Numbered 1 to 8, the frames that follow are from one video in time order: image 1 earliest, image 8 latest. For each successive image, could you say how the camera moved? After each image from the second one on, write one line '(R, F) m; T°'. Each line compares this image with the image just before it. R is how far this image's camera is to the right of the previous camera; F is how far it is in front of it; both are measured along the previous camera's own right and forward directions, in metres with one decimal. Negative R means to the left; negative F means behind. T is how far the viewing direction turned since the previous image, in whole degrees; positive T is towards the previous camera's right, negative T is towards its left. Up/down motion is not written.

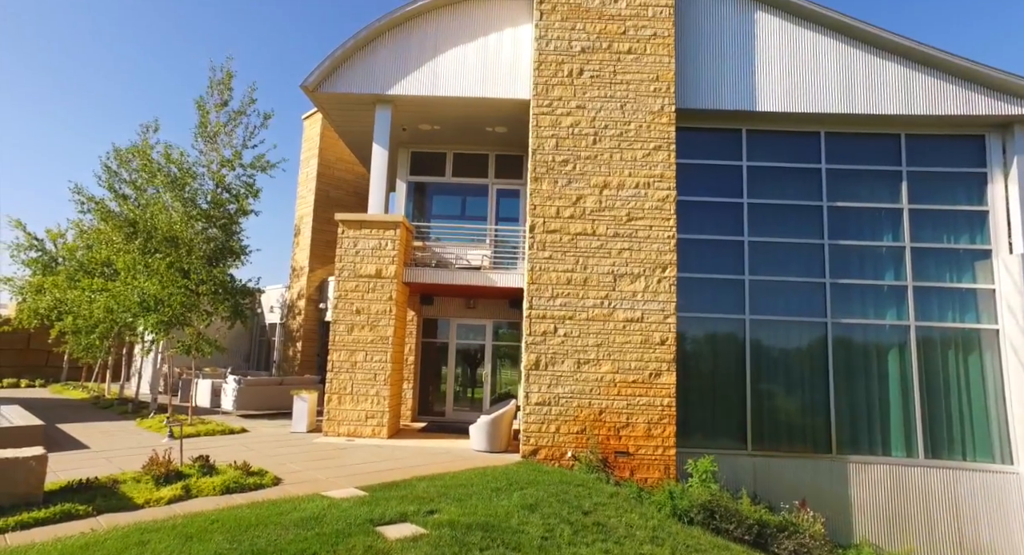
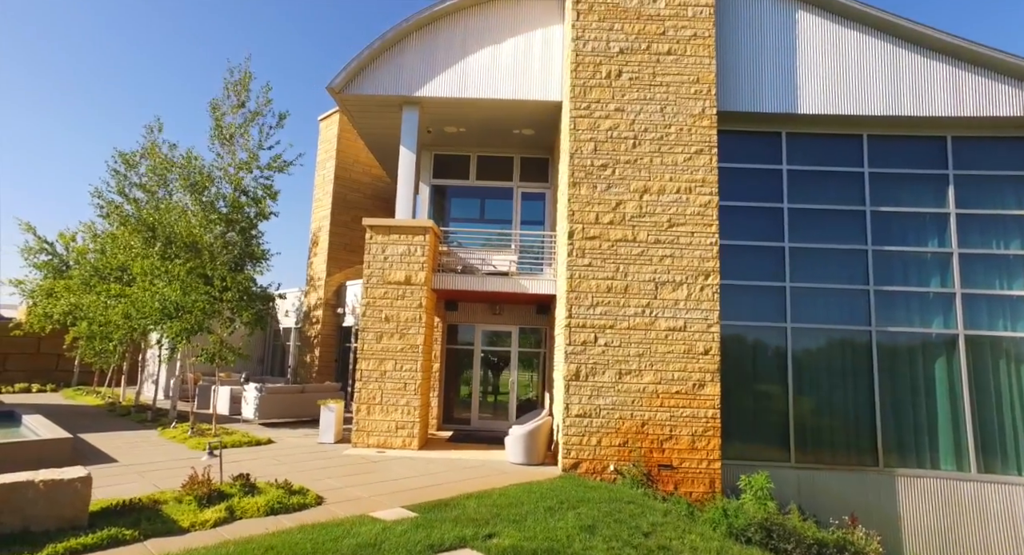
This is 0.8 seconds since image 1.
(-0.6, +0.3) m; 0°
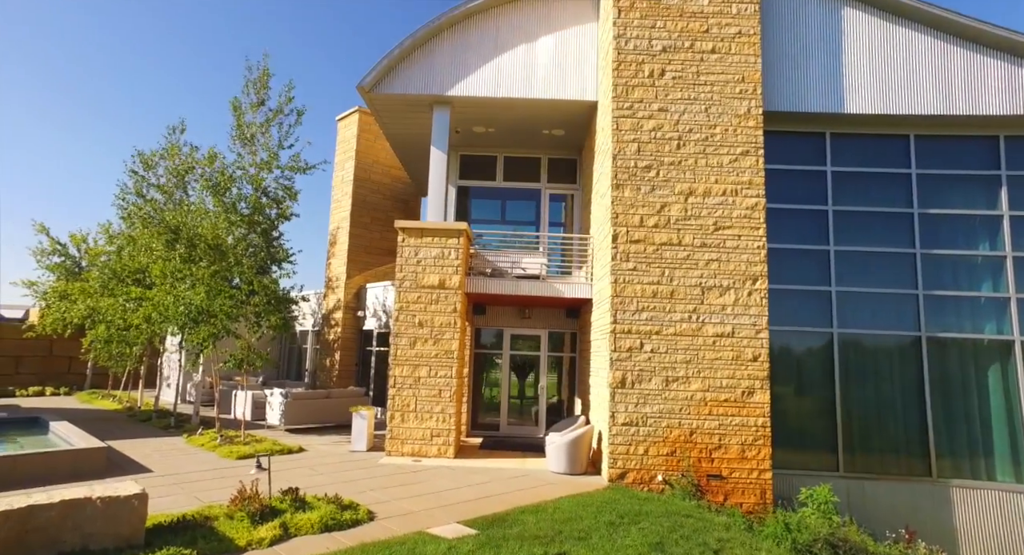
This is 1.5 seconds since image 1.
(-0.7, +0.3) m; 0°
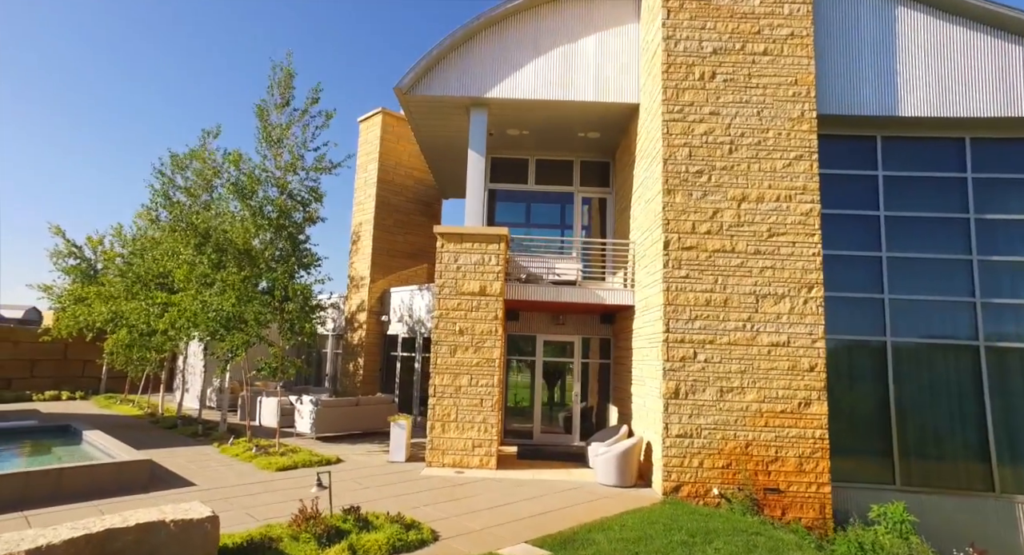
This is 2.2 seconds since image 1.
(-0.8, +0.2) m; 0°
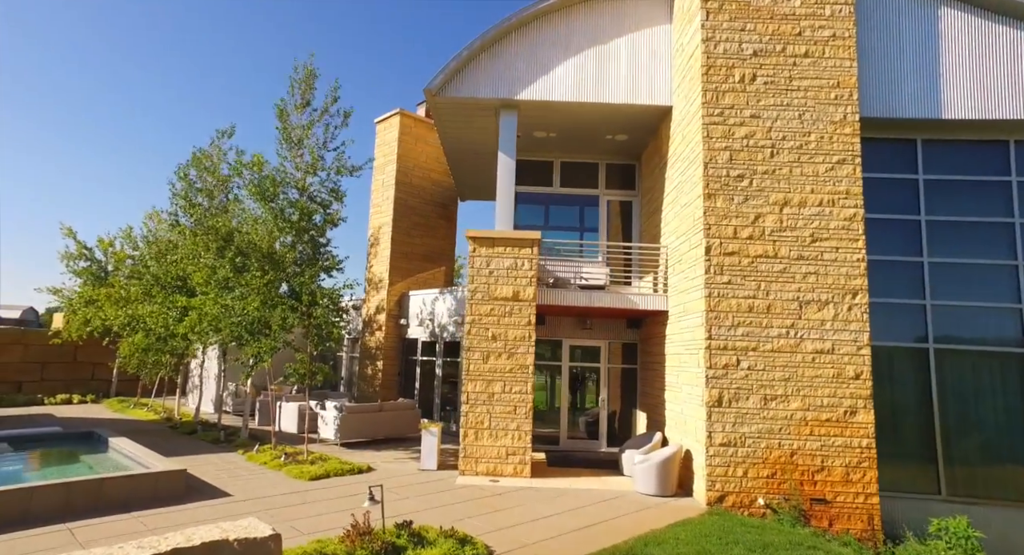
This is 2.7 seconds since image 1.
(-0.6, +0.2) m; 0°
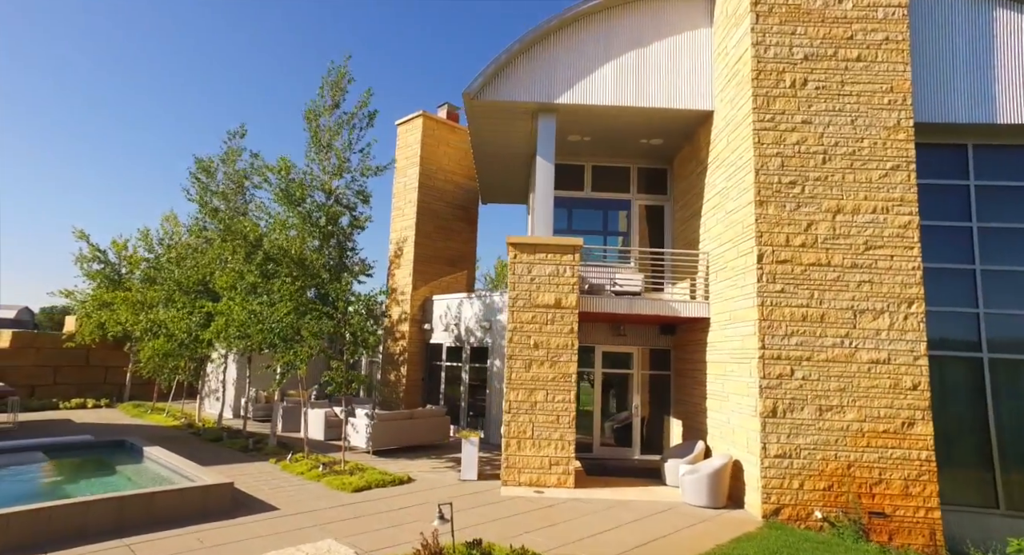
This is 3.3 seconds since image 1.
(-0.8, +0.2) m; 0°
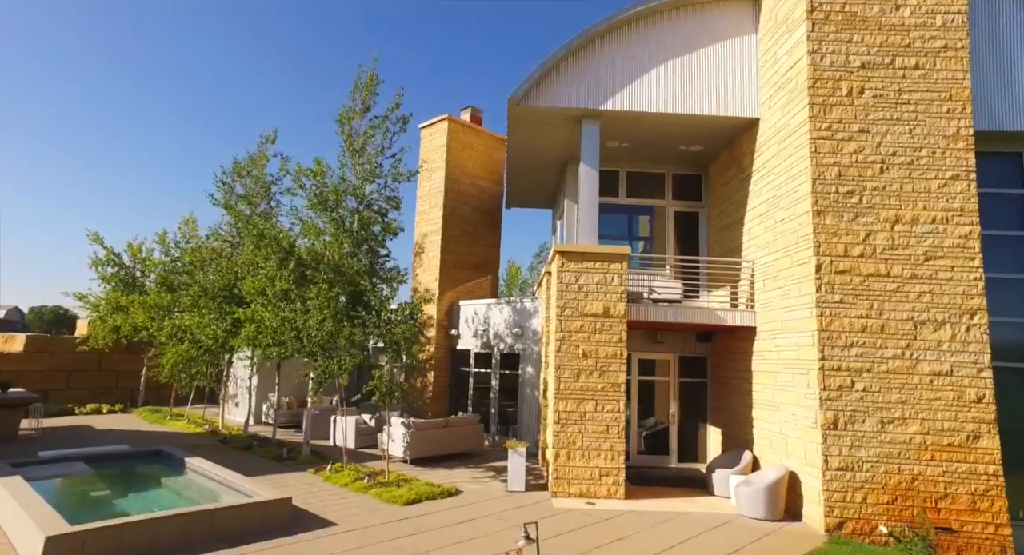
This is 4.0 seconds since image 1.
(-1.0, +0.1) m; 0°
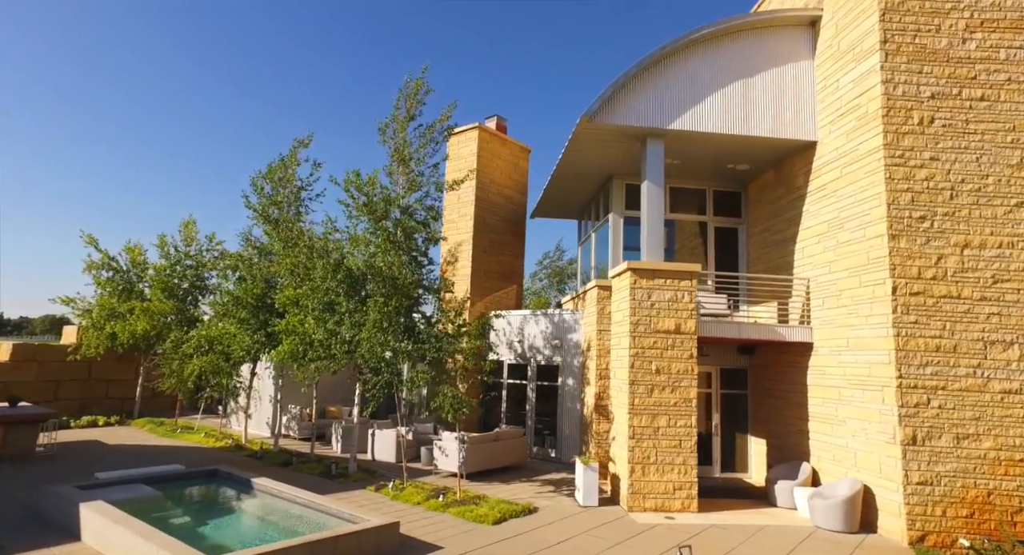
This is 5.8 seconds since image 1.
(-2.1, +0.1) m; +4°
